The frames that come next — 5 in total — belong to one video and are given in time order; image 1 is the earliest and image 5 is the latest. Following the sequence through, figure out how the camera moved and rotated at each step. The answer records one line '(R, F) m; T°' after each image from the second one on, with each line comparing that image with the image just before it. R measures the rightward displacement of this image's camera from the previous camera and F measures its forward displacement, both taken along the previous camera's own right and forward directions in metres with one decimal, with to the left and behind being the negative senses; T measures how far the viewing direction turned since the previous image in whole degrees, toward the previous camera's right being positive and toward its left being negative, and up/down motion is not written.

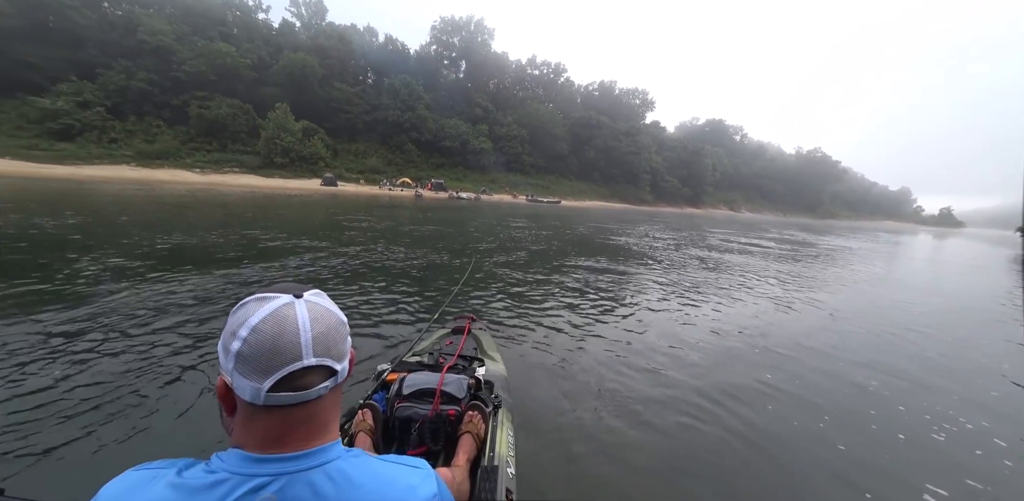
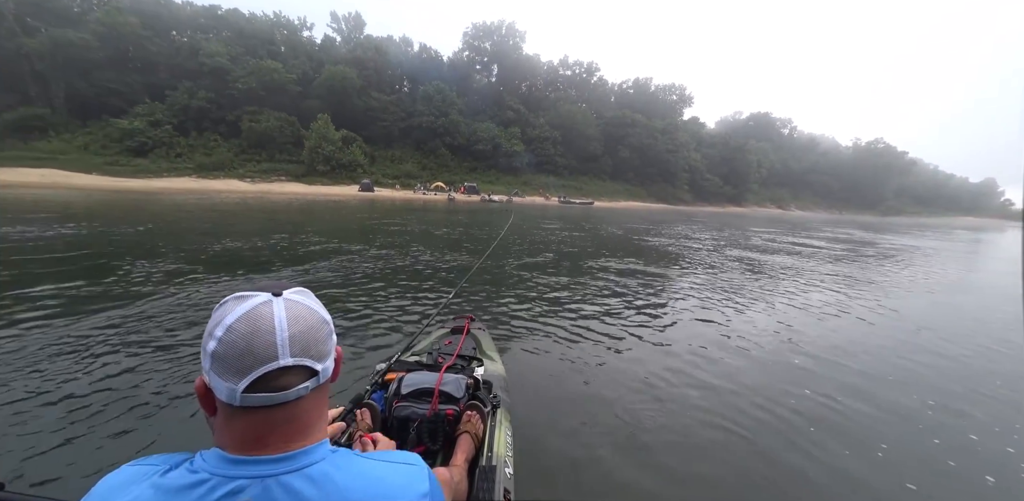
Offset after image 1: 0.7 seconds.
(+0.6, -0.1) m; -6°
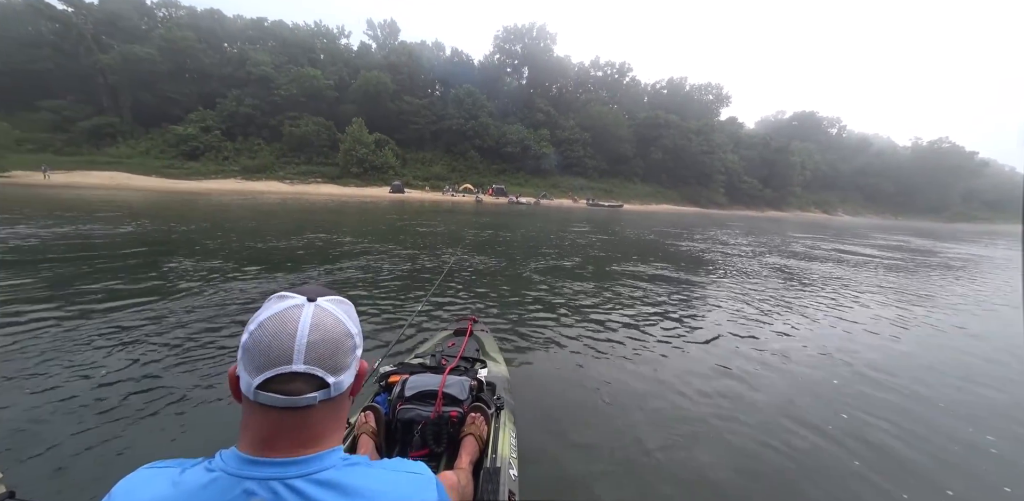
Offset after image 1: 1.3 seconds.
(+0.4, 0.0) m; -5°
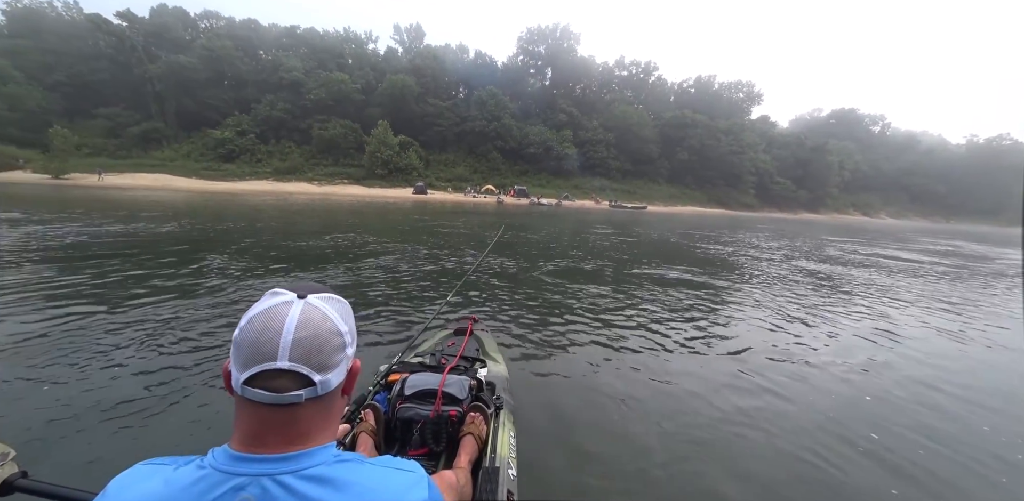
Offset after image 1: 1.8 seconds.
(+0.3, 0.0) m; -4°
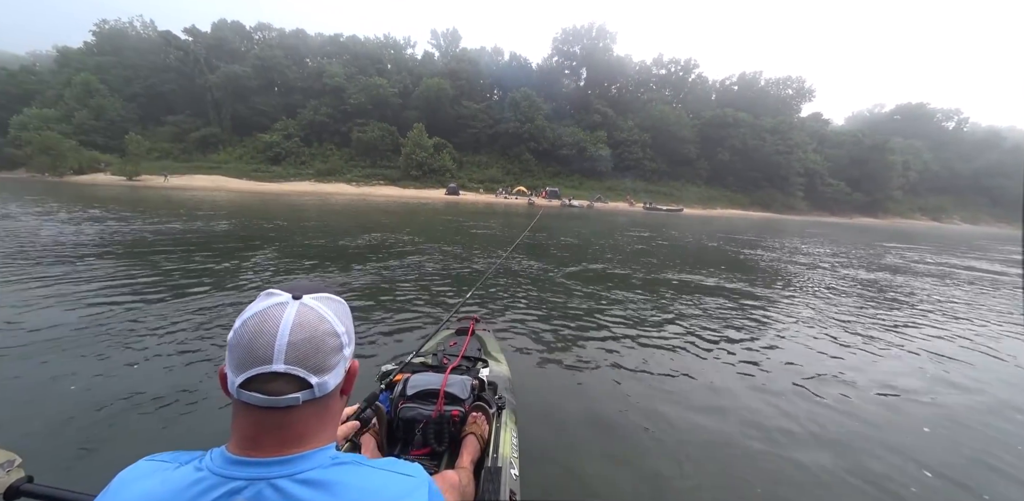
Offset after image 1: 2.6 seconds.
(+0.4, 0.0) m; -6°
